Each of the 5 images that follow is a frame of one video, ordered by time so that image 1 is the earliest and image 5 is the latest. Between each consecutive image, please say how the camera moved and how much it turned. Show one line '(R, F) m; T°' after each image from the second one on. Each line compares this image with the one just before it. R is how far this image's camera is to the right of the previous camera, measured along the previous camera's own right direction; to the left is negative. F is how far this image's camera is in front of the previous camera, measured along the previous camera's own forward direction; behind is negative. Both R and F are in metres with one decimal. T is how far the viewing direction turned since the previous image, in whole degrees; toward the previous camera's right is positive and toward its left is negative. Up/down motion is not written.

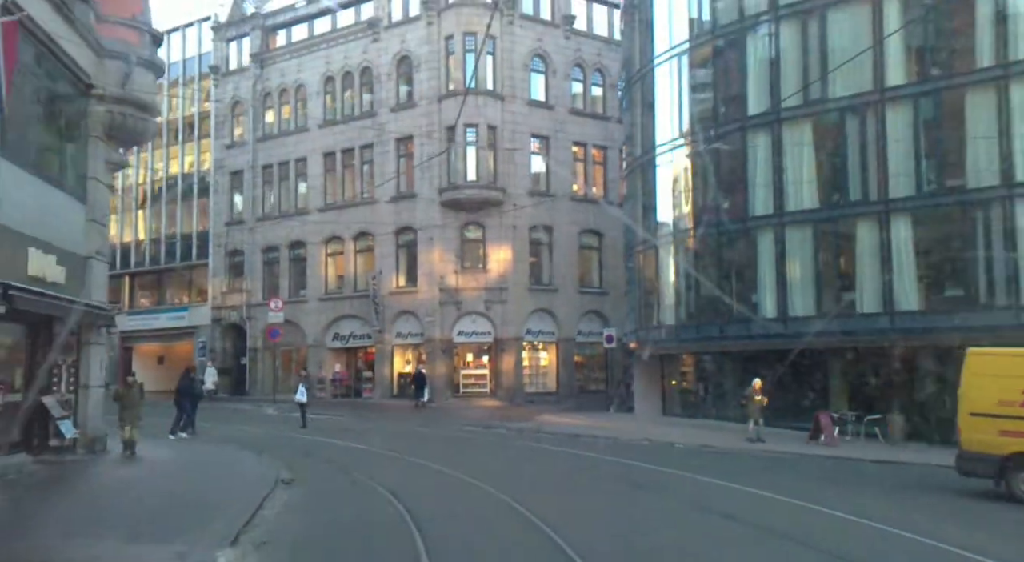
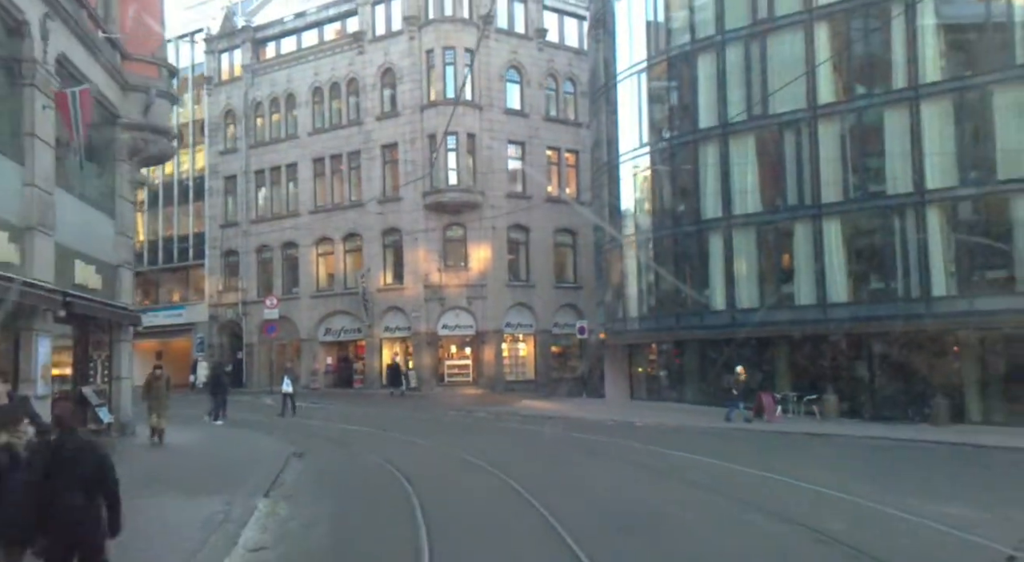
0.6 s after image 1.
(+0.2, -3.1) m; +1°
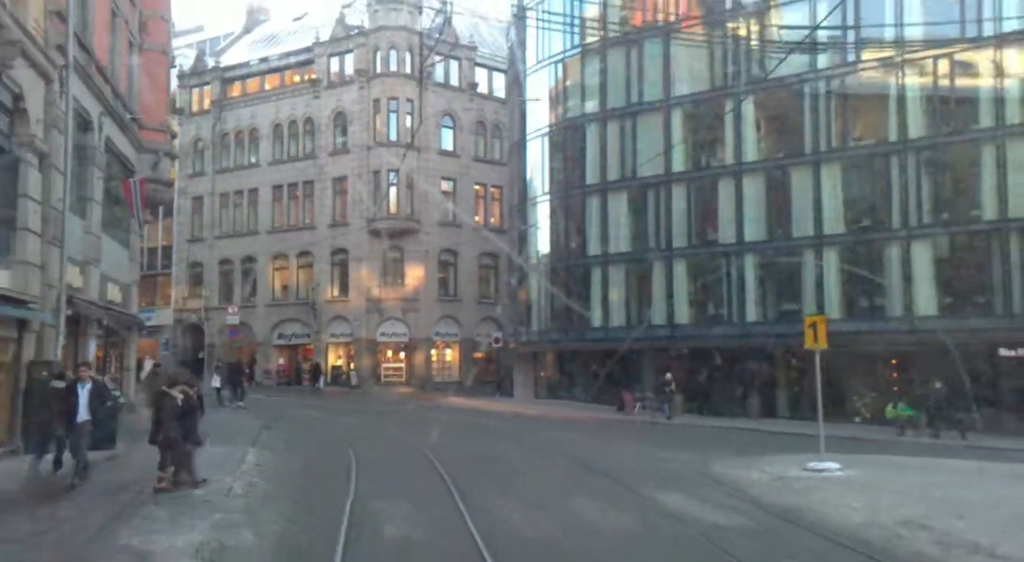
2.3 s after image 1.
(+1.0, -7.9) m; +3°
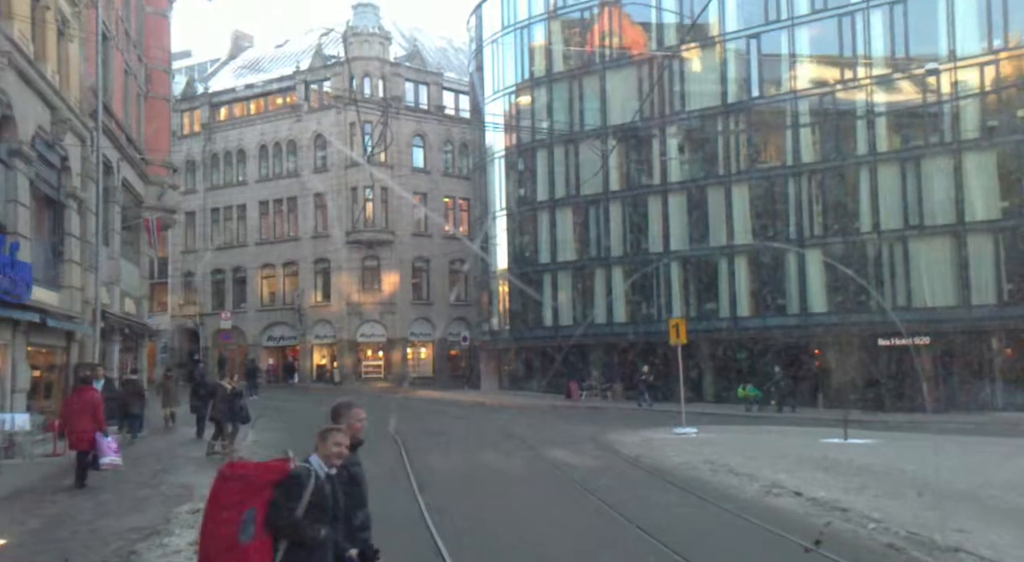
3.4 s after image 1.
(+1.2, -5.3) m; +1°
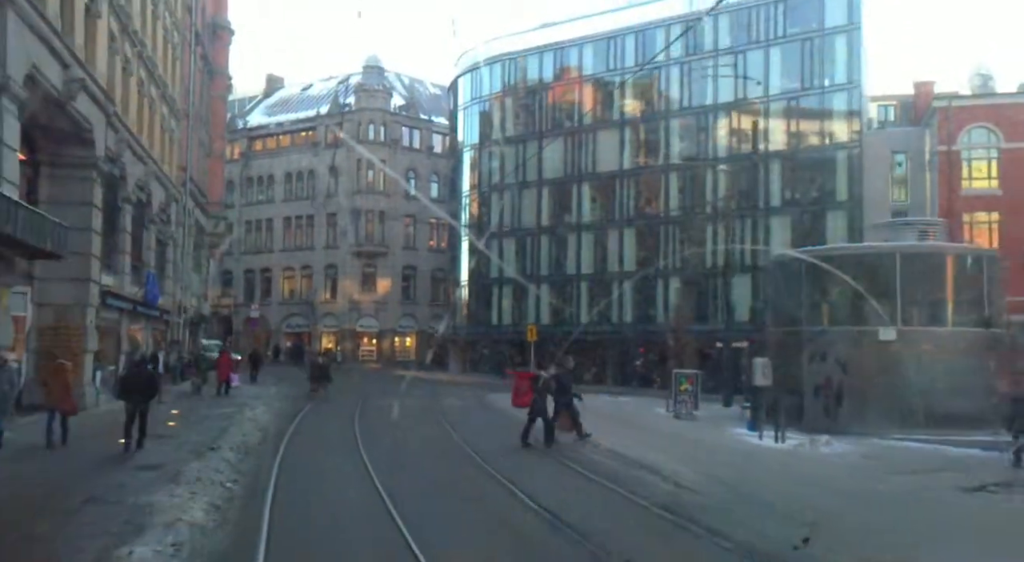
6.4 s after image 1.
(+3.9, -14.6) m; -1°
